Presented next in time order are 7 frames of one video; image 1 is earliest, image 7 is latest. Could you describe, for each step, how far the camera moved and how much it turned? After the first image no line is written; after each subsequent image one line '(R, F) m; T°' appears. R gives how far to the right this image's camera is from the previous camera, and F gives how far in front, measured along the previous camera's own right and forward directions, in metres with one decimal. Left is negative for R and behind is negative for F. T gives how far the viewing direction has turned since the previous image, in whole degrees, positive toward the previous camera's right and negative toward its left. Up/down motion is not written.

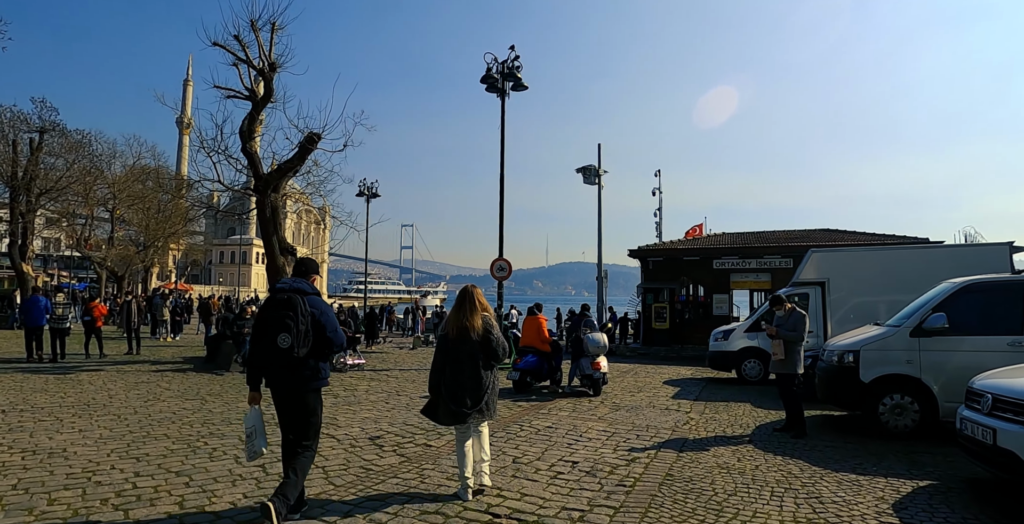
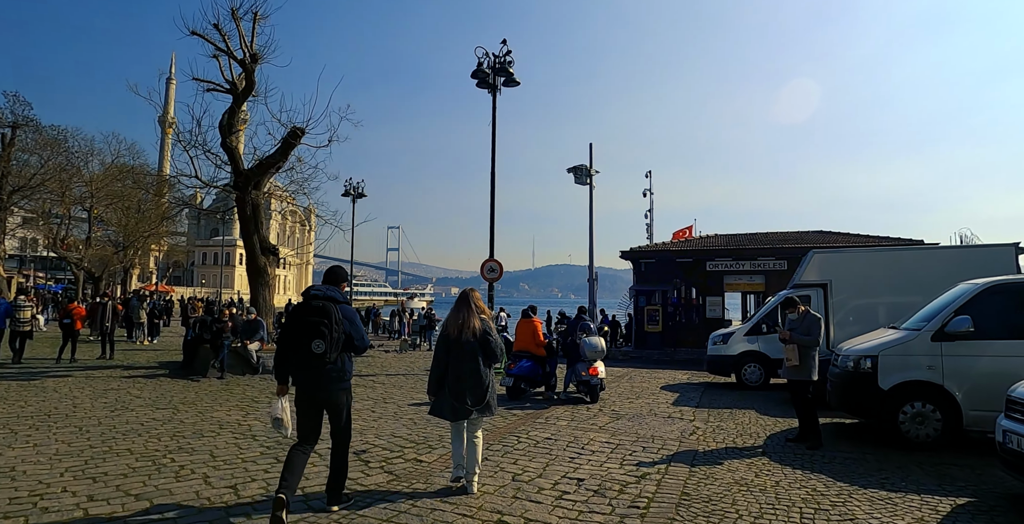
(-0.1, +0.5) m; +1°
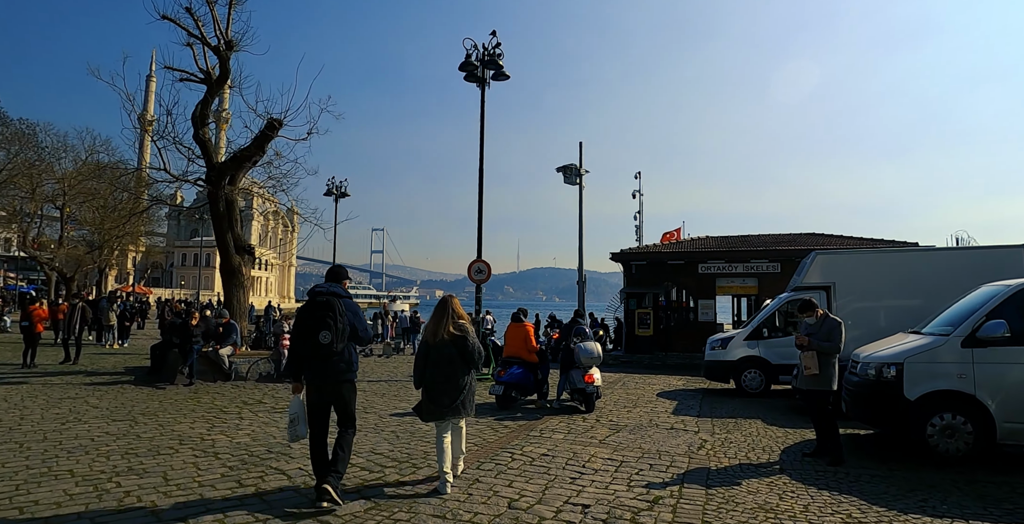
(-0.1, +0.7) m; +1°
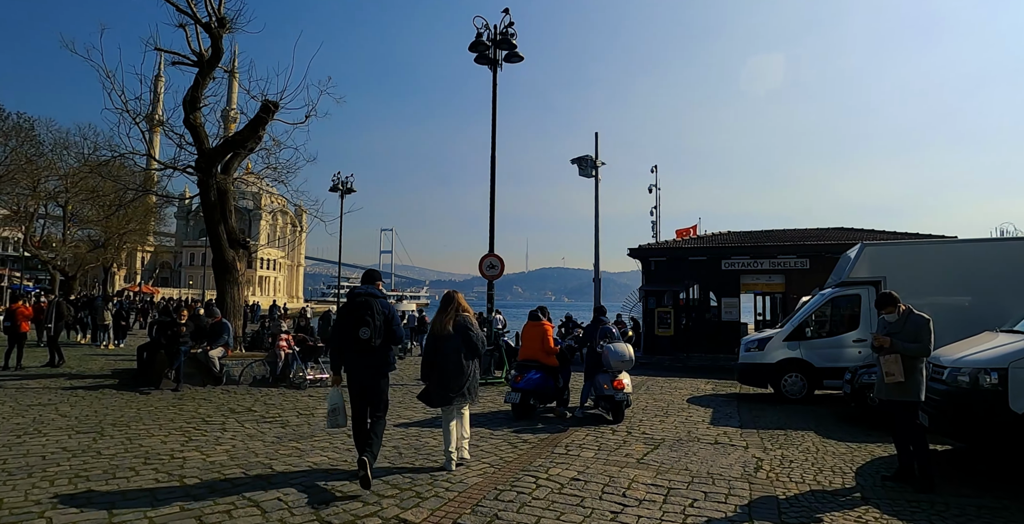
(-0.1, +1.1) m; -1°
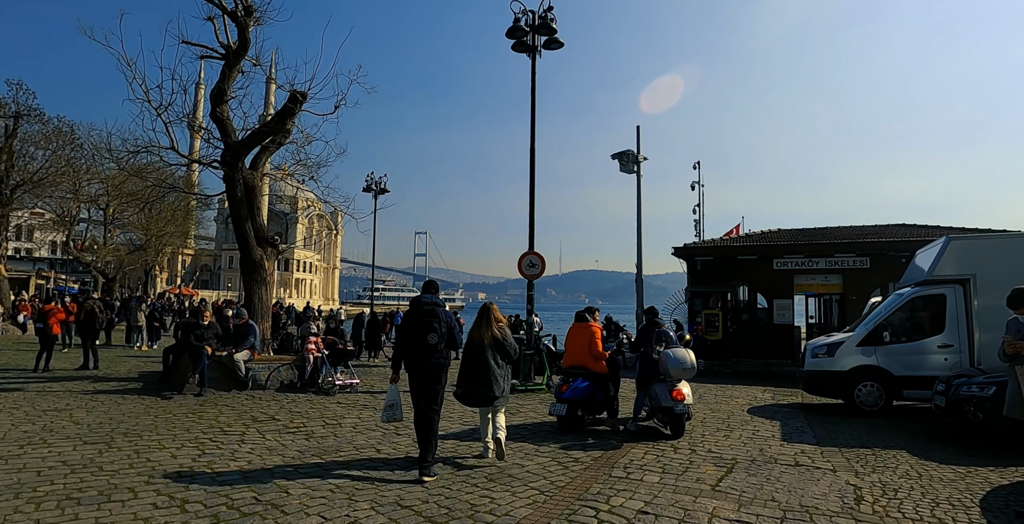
(-0.2, +0.8) m; -3°
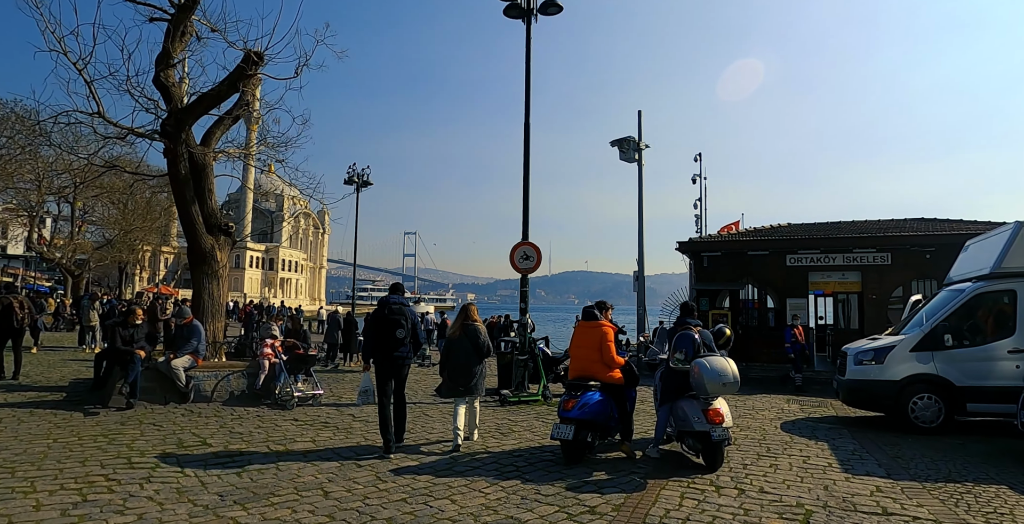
(0.0, +1.6) m; +1°
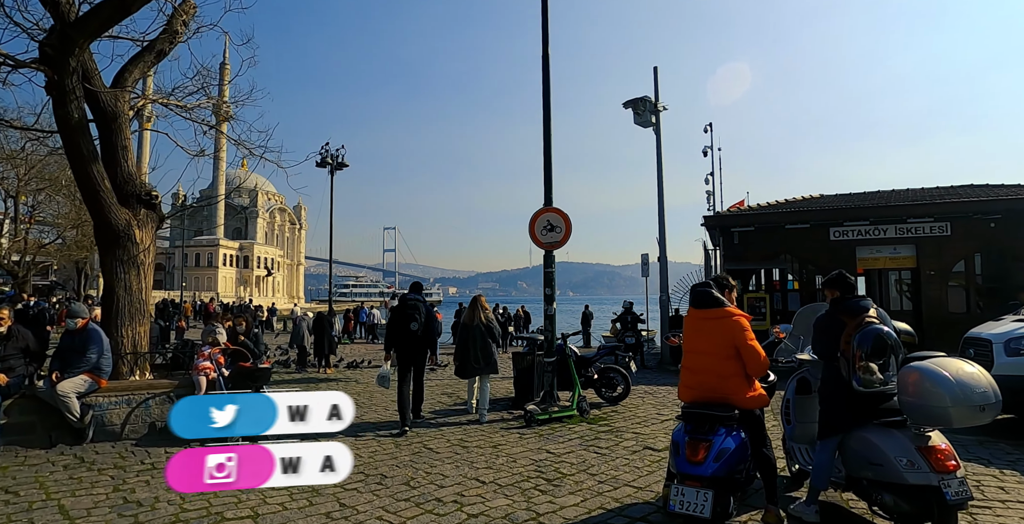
(-0.6, +2.6) m; +2°
